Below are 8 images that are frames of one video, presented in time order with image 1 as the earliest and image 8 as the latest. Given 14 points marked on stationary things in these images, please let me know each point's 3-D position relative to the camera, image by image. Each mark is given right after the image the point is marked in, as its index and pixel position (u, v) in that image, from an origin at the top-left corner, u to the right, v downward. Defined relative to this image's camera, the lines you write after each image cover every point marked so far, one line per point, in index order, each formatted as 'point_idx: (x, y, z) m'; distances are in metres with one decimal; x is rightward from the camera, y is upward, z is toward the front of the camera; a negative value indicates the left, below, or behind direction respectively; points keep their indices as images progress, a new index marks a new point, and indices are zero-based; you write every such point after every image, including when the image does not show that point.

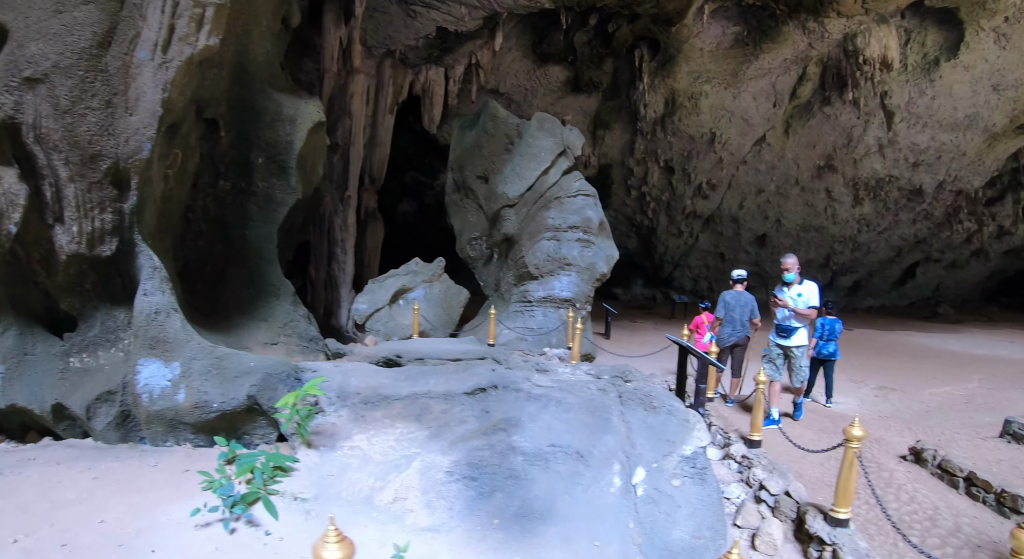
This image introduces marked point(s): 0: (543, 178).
0: (+0.3, +1.4, +7.0) m
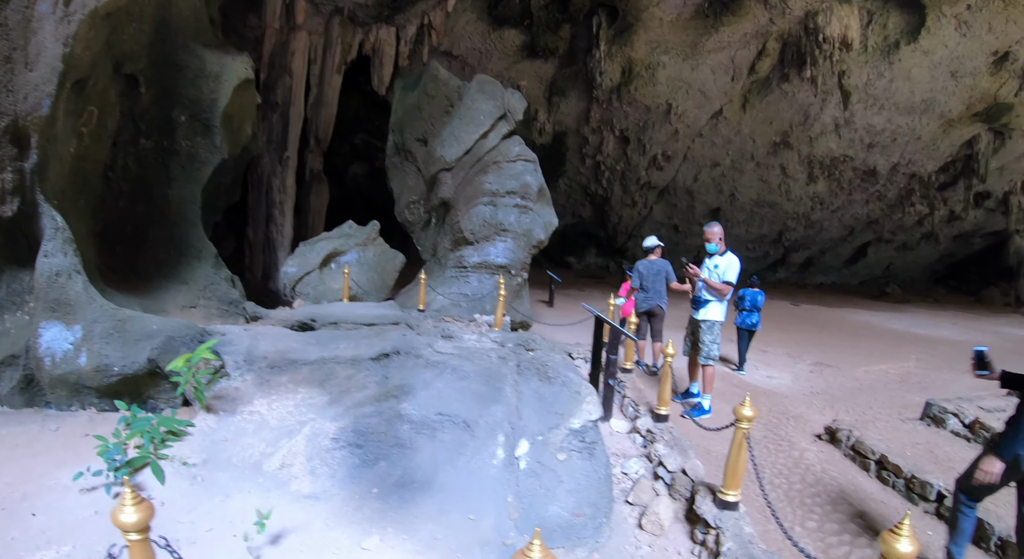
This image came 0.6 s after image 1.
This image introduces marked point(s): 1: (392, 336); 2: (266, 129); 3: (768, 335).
0: (-0.4, +1.8, +6.8) m
1: (-0.8, -0.4, +3.6) m
2: (-3.7, +2.3, +8.0) m
3: (+4.0, -0.9, +8.2) m
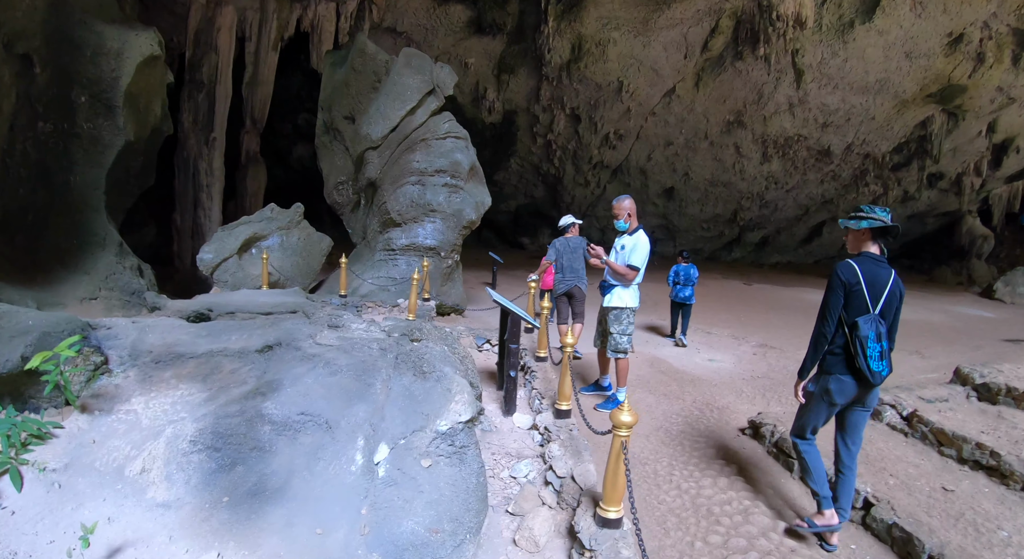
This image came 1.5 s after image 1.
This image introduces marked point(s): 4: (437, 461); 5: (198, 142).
0: (-1.2, +2.0, +6.5) m
1: (-1.4, -0.3, +3.4) m
2: (-4.5, +2.4, +7.5) m
3: (+3.1, -0.6, +8.2) m
4: (-0.3, -0.7, +2.1) m
5: (-4.4, +2.0, +7.5) m
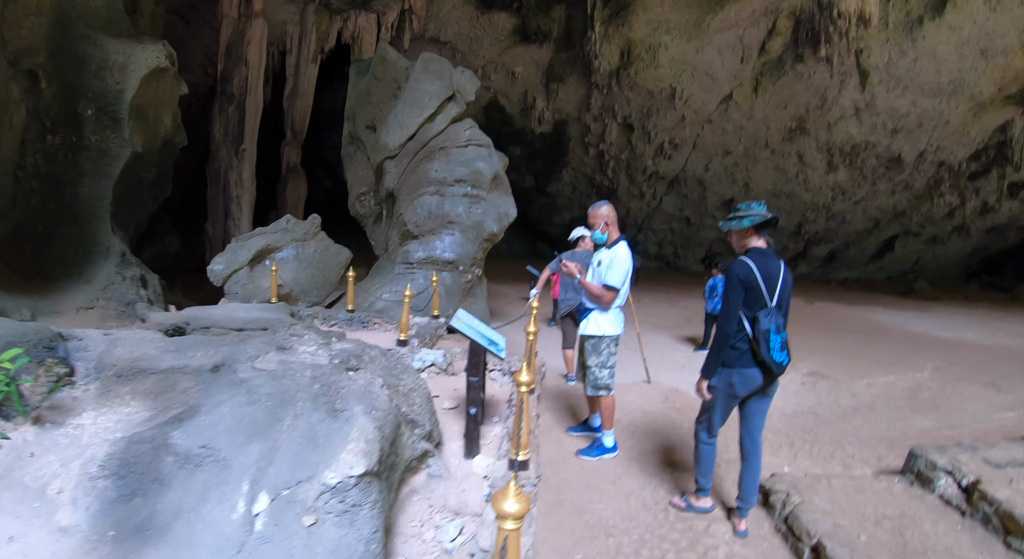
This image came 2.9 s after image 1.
0: (-1.0, +1.8, +6.3) m
1: (-1.6, -0.4, +3.2) m
2: (-4.1, +2.3, +7.7) m
3: (+3.5, -0.8, +7.4) m
4: (-0.6, -0.8, +1.8) m
5: (-4.0, +1.8, +7.7) m
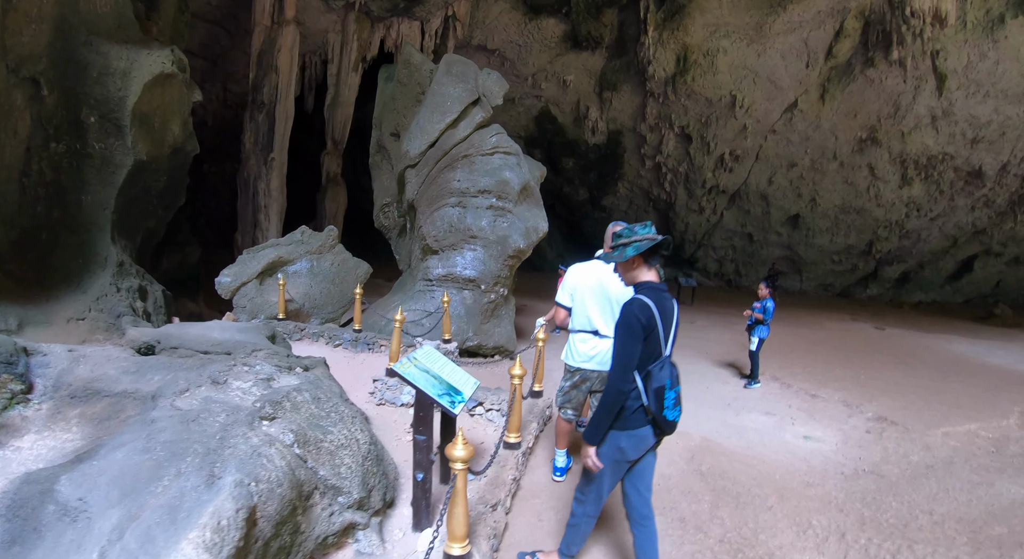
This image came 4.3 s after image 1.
0: (-0.6, +1.6, +5.9) m
1: (-1.6, -0.5, +2.8) m
2: (-3.6, +2.2, +7.7) m
3: (+3.8, -1.2, +6.4) m
4: (-0.9, -0.9, +1.3) m
5: (-3.5, +1.7, +7.6) m
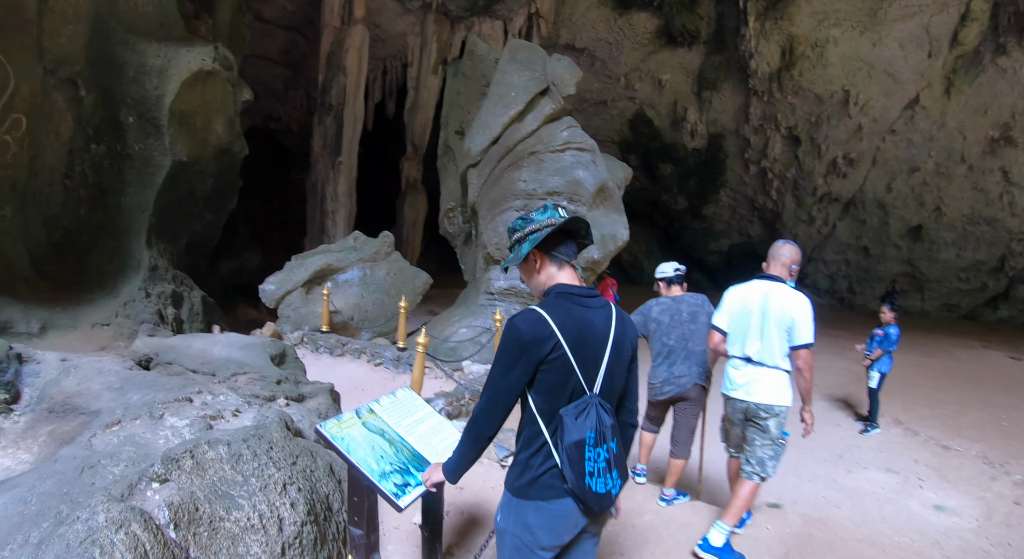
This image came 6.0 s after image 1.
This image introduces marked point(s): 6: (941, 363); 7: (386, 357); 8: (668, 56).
0: (0.0, +1.5, +5.3) m
1: (-1.6, -0.5, +2.4) m
2: (-2.6, +2.1, +7.6) m
3: (+4.4, -1.5, +5.0) m
4: (-1.0, -0.9, +0.8) m
5: (-2.5, +1.6, +7.5) m
6: (+5.7, -1.1, +7.0) m
7: (-1.1, -0.7, +4.5) m
8: (+2.6, +4.1, +9.7) m
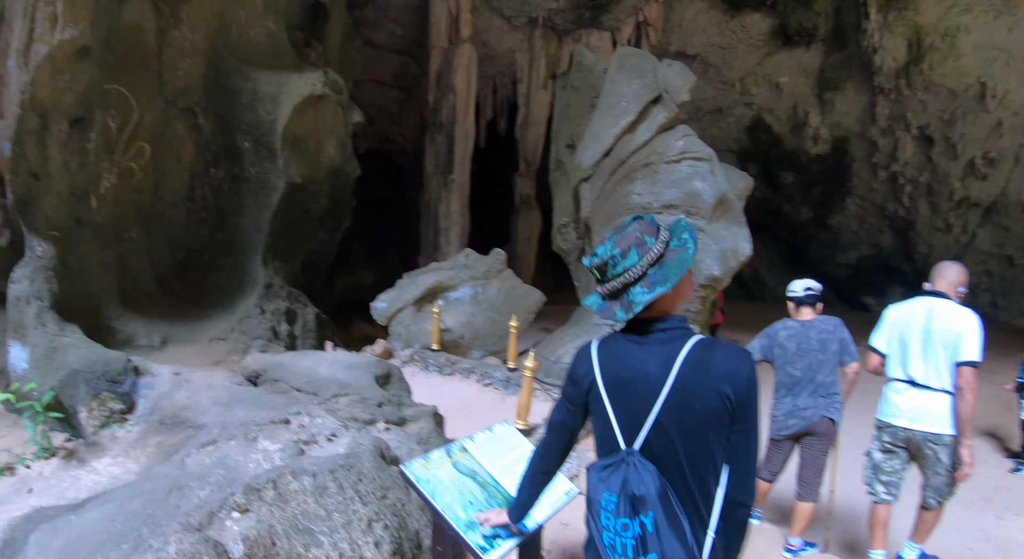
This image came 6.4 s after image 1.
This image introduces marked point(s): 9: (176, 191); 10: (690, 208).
0: (+0.9, +1.4, +5.1) m
1: (-1.1, -0.6, +2.4) m
2: (-1.3, +1.9, +7.7) m
3: (+5.2, -1.6, +4.0) m
4: (-0.9, -1.0, +0.8) m
5: (-1.2, +1.4, +7.7) m
6: (+6.8, -1.3, +5.7) m
7: (-0.3, -0.8, +4.4) m
8: (+4.2, +3.8, +9.1) m
9: (-3.2, +0.8, +4.8) m
10: (+1.3, +0.6, +4.7) m
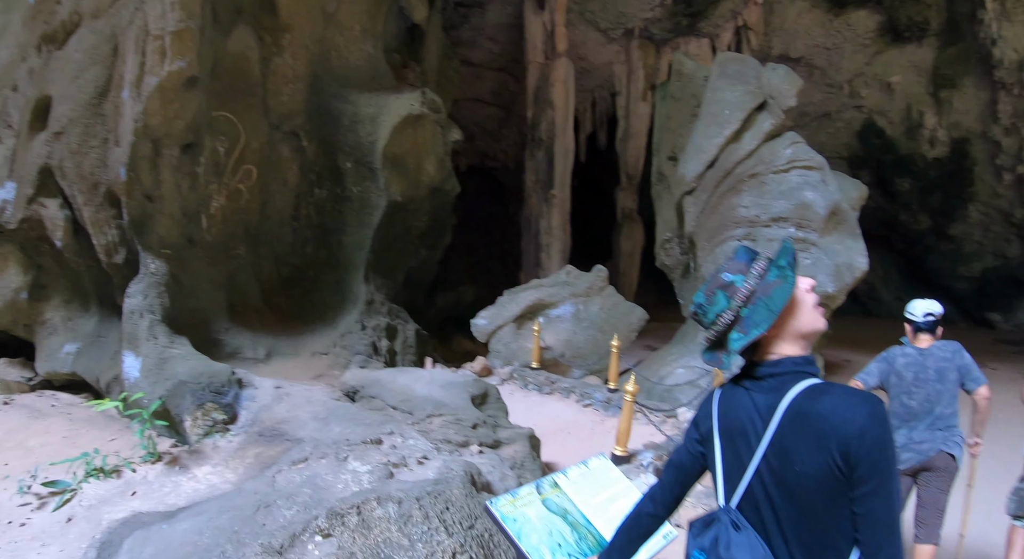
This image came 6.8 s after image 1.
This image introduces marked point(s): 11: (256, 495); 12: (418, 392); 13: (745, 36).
0: (+1.8, +1.2, +4.6) m
1: (-0.7, -0.7, +2.4) m
2: (+0.2, +1.6, +7.7) m
3: (+5.8, -1.6, +2.5) m
4: (-0.9, -1.0, +0.7) m
5: (+0.3, +1.1, +7.6) m
6: (+7.7, -1.4, +3.9) m
7: (+0.5, -0.9, +4.1) m
8: (+5.8, +3.6, +7.9) m
9: (-2.2, +0.6, +5.2) m
10: (+2.1, +0.5, +4.2) m
11: (-0.9, -0.7, +1.7) m
12: (-0.7, -0.6, +3.1) m
13: (+3.4, +3.7, +7.7) m
